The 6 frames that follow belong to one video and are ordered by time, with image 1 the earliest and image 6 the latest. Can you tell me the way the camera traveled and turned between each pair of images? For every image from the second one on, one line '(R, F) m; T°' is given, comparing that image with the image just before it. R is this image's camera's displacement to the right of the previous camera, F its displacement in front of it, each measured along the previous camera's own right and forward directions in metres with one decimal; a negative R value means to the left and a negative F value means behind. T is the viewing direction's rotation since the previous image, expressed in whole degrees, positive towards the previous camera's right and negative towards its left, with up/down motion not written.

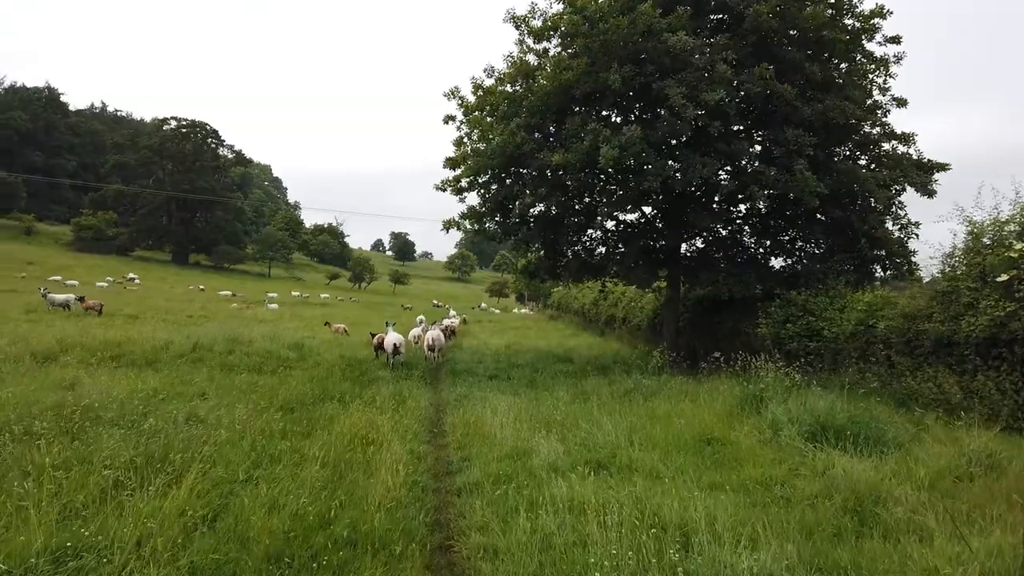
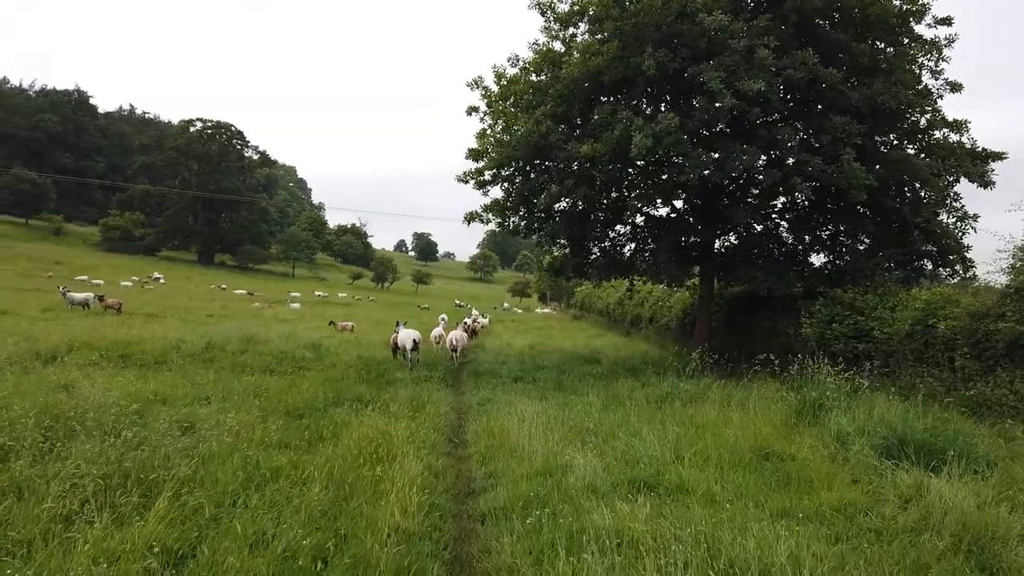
(-0.1, +0.7) m; -2°
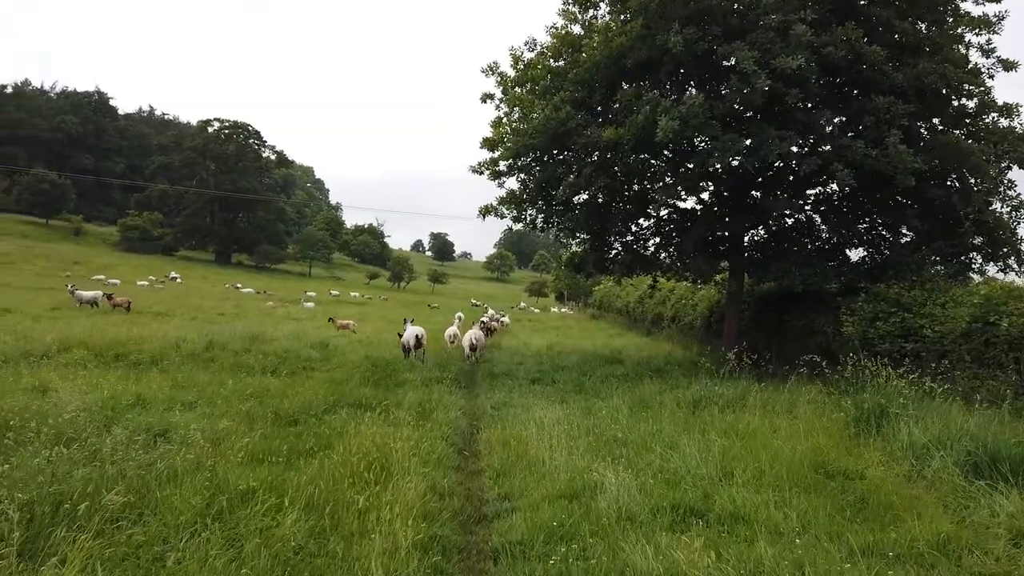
(0.0, +0.8) m; -1°
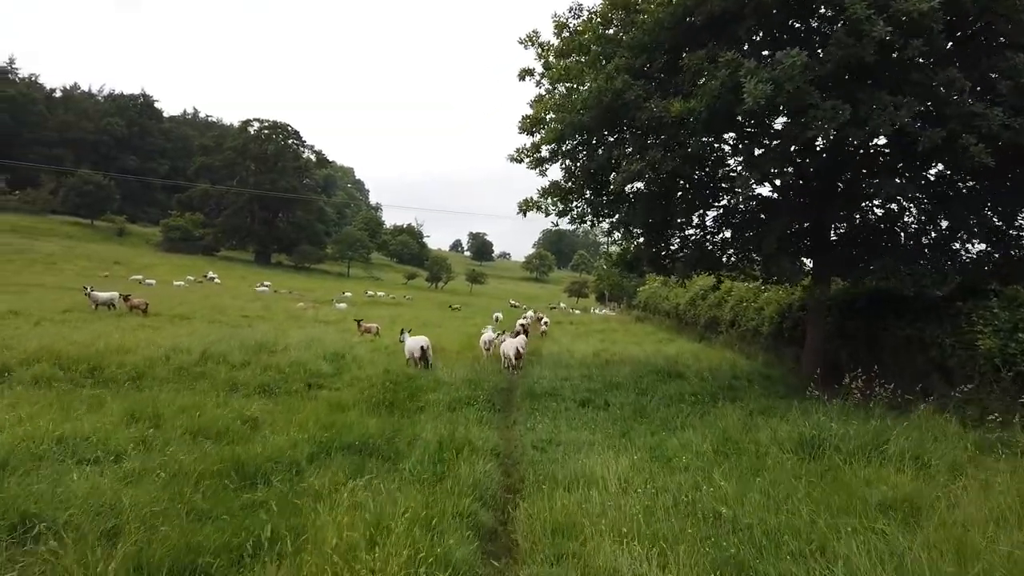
(-0.1, +1.9) m; -3°
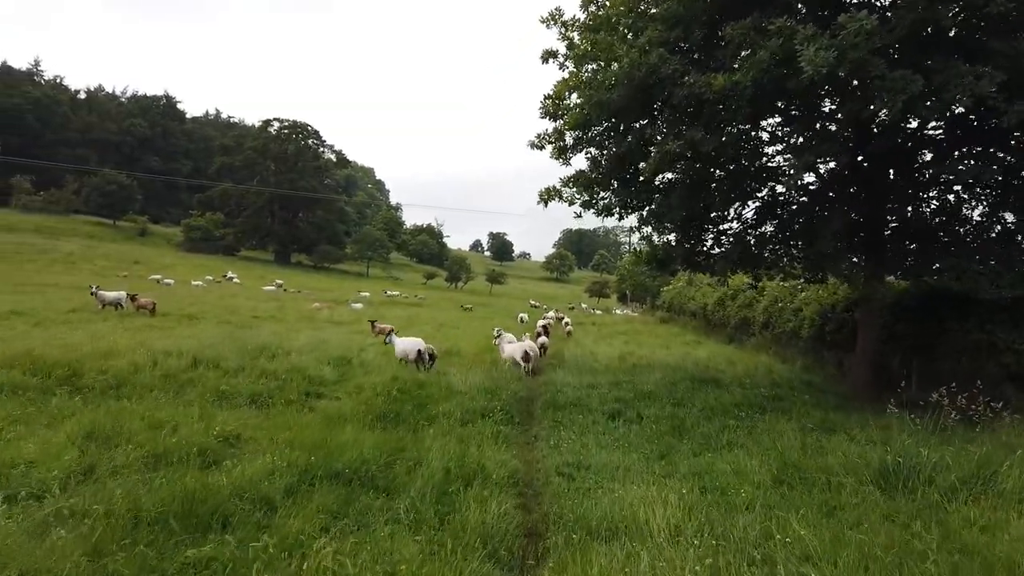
(0.0, +1.0) m; -2°
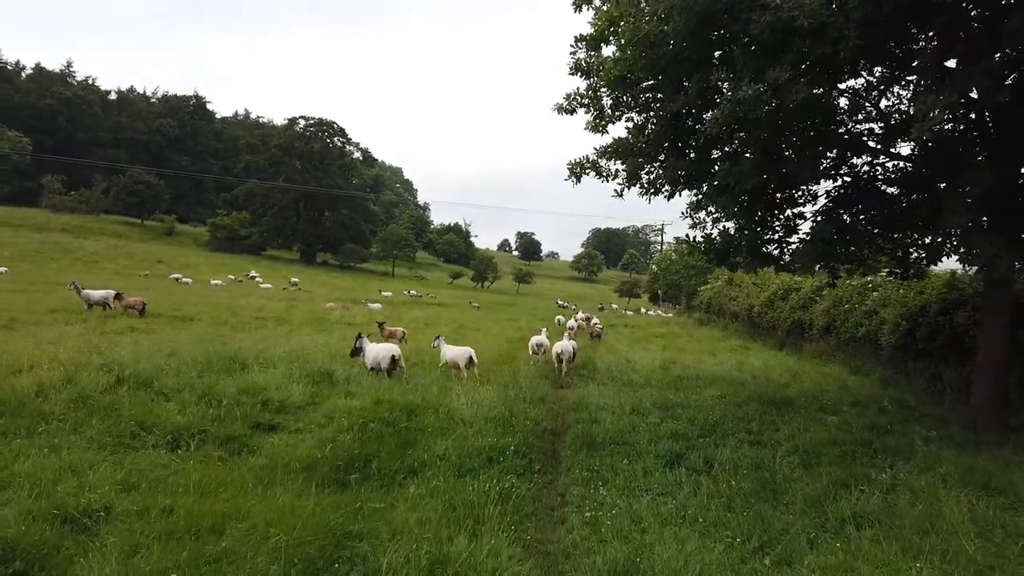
(+0.1, +2.3) m; -2°
